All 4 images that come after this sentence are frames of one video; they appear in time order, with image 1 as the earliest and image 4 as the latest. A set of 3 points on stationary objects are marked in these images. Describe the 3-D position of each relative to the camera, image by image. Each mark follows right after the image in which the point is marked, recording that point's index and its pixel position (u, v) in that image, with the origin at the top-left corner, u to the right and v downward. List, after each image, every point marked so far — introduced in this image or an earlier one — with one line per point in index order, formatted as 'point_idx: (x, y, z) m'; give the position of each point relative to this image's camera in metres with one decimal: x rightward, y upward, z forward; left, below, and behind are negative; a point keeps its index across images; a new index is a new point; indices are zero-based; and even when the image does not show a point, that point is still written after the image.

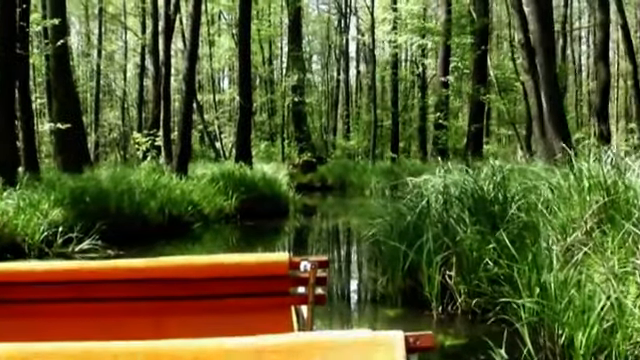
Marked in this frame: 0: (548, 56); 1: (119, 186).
0: (+3.2, +1.8, +11.2) m
1: (-2.7, -0.1, +10.8) m
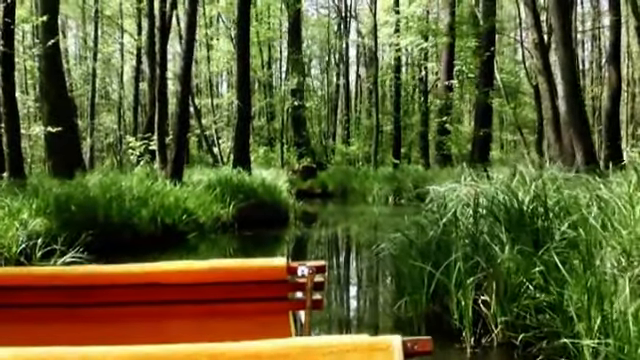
0: (+3.2, +1.7, +10.4) m
1: (-2.7, -0.2, +10.0) m
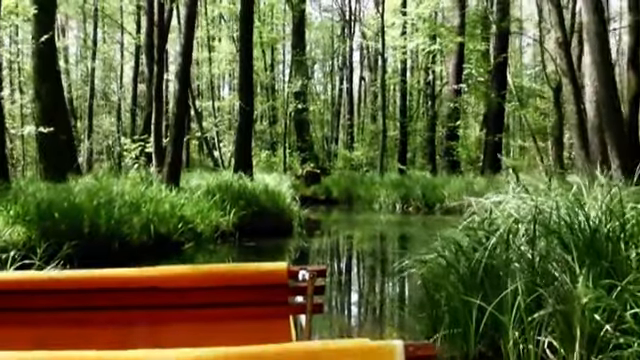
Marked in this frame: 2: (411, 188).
0: (+3.4, +1.5, +9.5) m
1: (-2.6, -0.2, +9.1) m
2: (+2.3, -0.2, +19.8) m
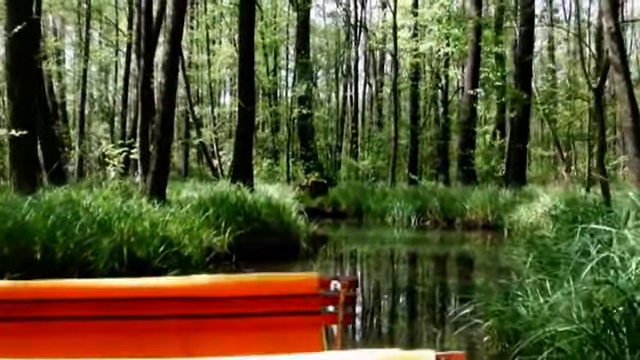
0: (+3.5, +1.4, +7.7) m
1: (-2.4, -0.3, +7.2) m
2: (+2.4, -0.5, +17.9) m
